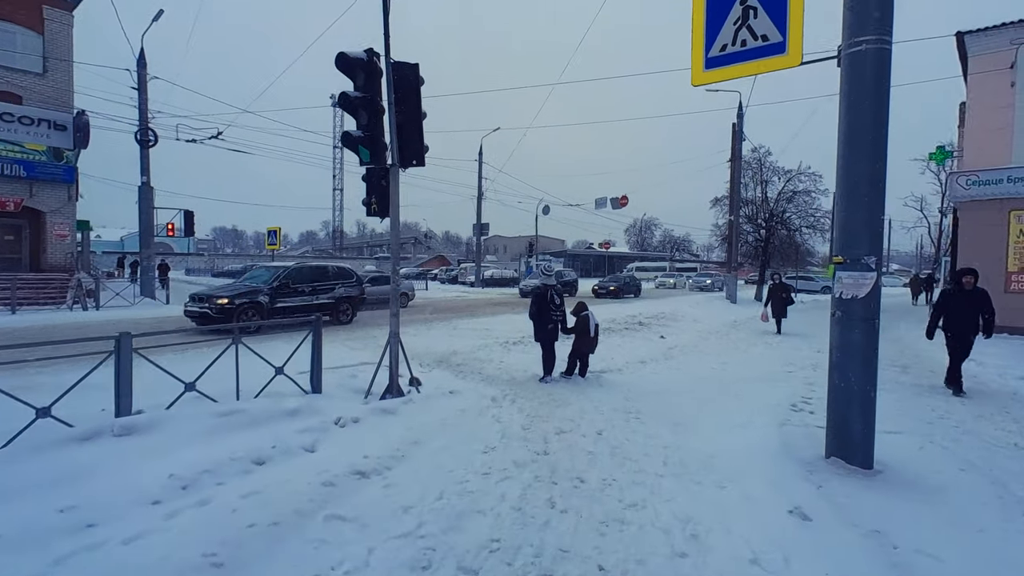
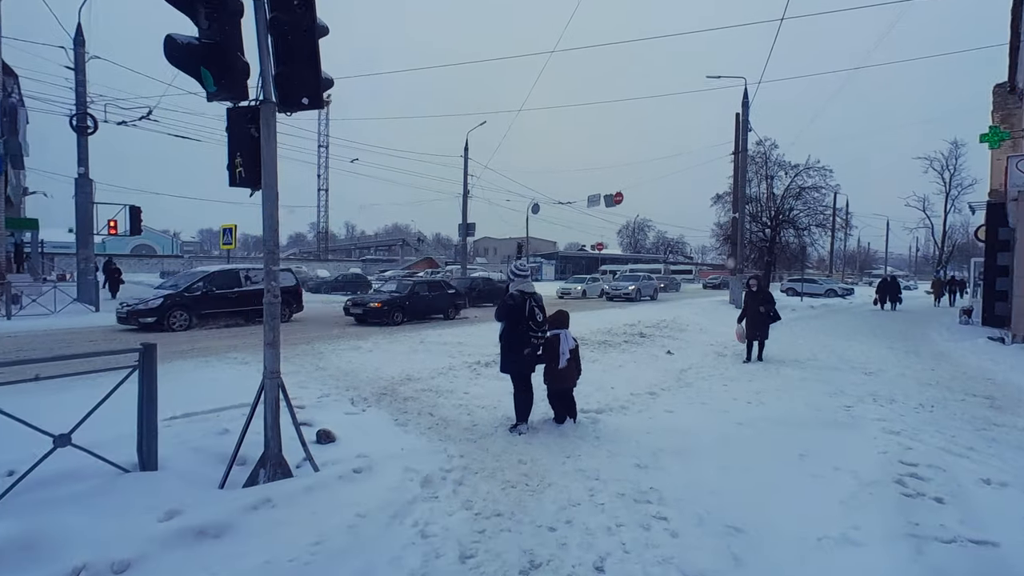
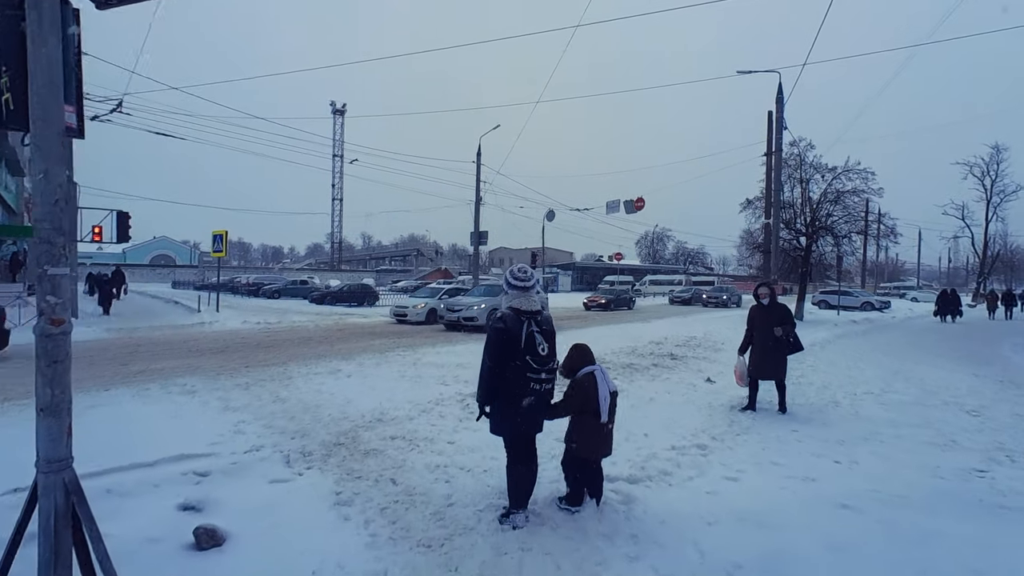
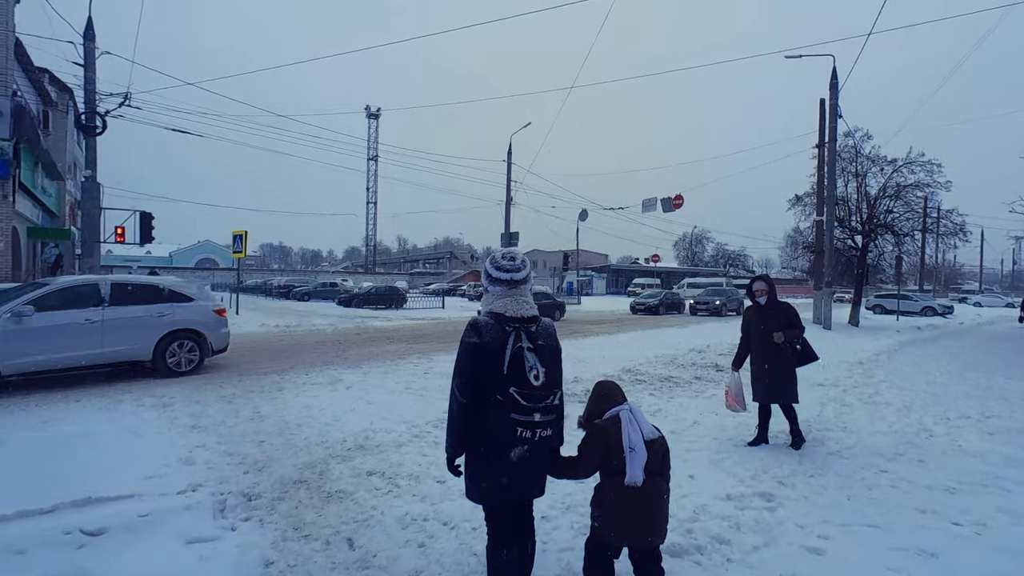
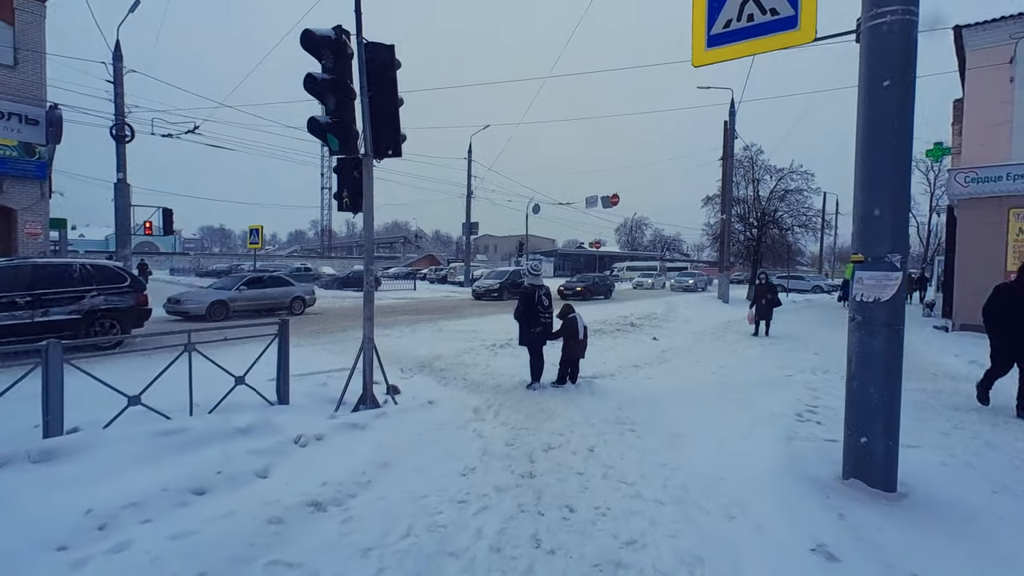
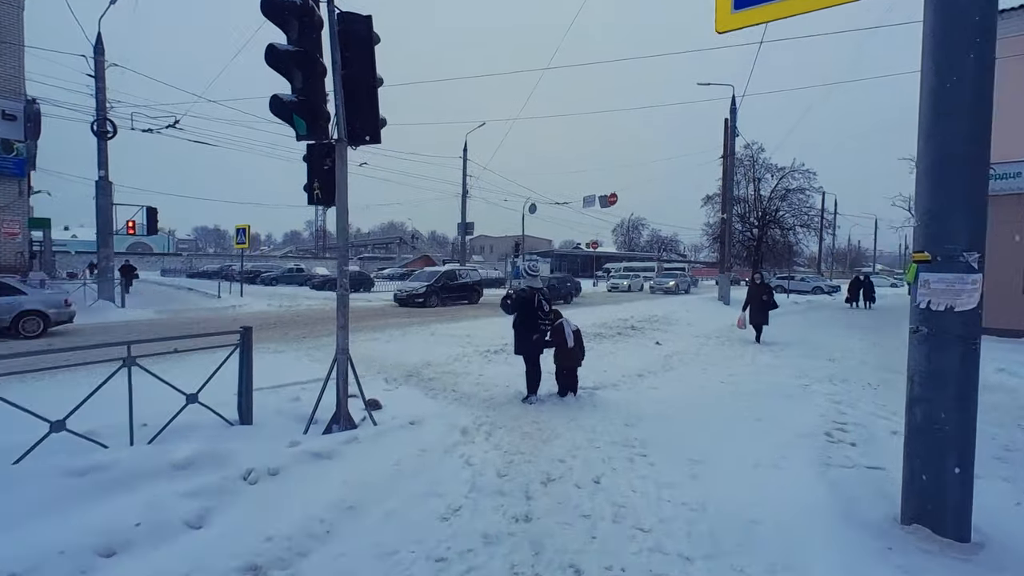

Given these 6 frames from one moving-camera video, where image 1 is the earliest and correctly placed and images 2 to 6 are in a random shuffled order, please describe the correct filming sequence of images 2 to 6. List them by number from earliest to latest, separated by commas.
5, 6, 2, 3, 4
